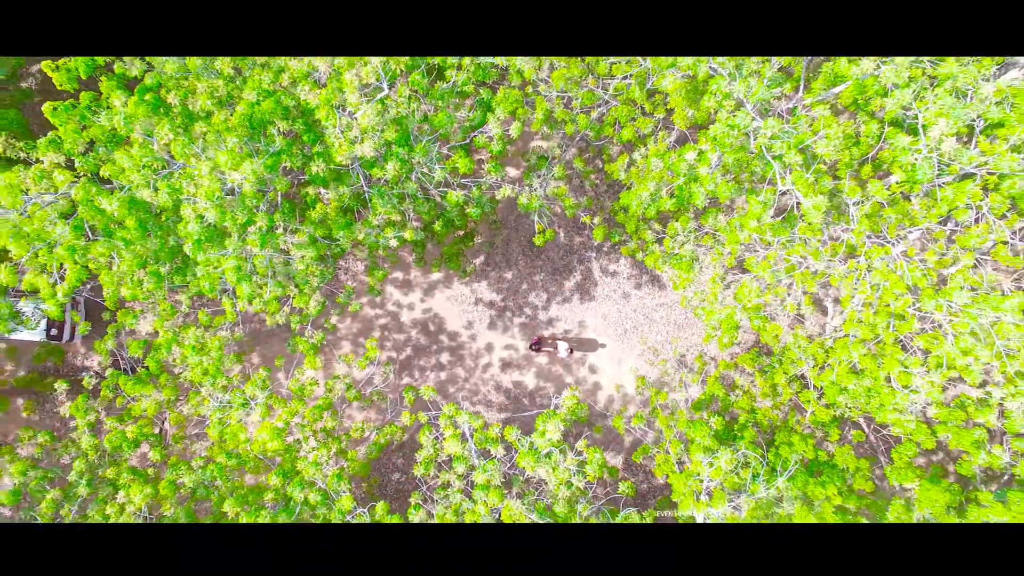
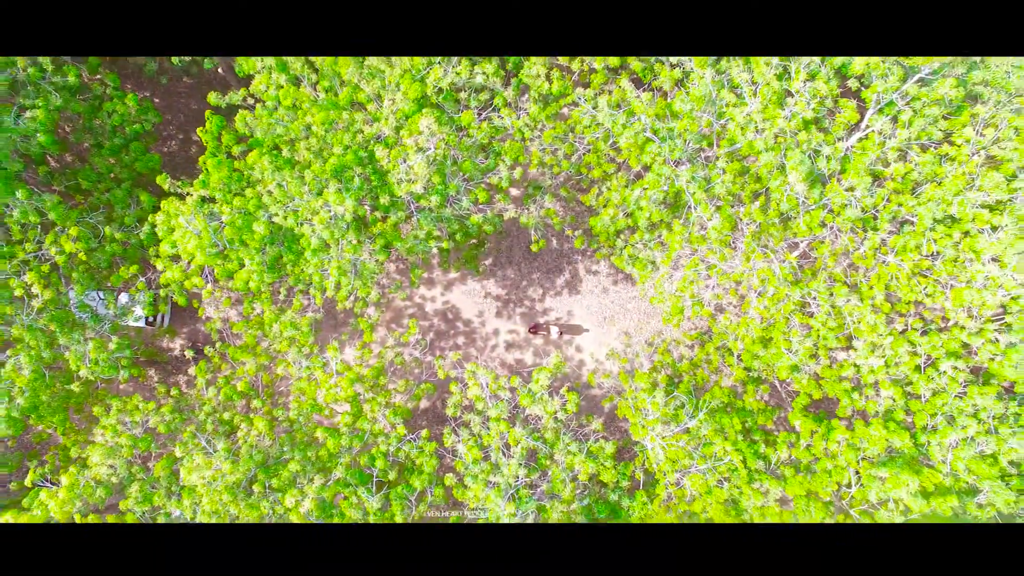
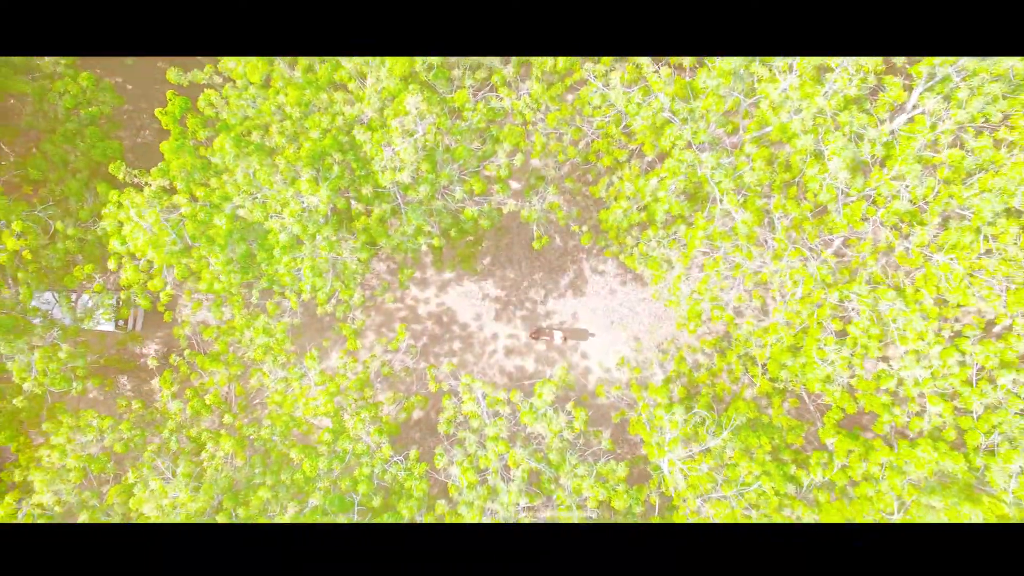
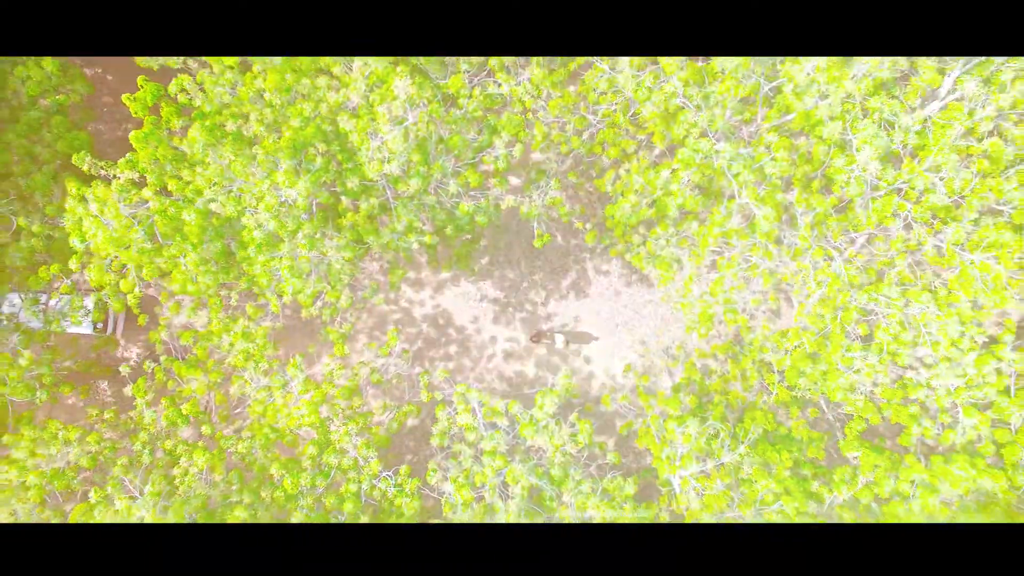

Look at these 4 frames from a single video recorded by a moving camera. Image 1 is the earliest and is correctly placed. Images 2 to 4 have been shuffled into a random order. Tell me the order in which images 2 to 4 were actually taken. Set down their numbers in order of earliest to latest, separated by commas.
4, 3, 2
